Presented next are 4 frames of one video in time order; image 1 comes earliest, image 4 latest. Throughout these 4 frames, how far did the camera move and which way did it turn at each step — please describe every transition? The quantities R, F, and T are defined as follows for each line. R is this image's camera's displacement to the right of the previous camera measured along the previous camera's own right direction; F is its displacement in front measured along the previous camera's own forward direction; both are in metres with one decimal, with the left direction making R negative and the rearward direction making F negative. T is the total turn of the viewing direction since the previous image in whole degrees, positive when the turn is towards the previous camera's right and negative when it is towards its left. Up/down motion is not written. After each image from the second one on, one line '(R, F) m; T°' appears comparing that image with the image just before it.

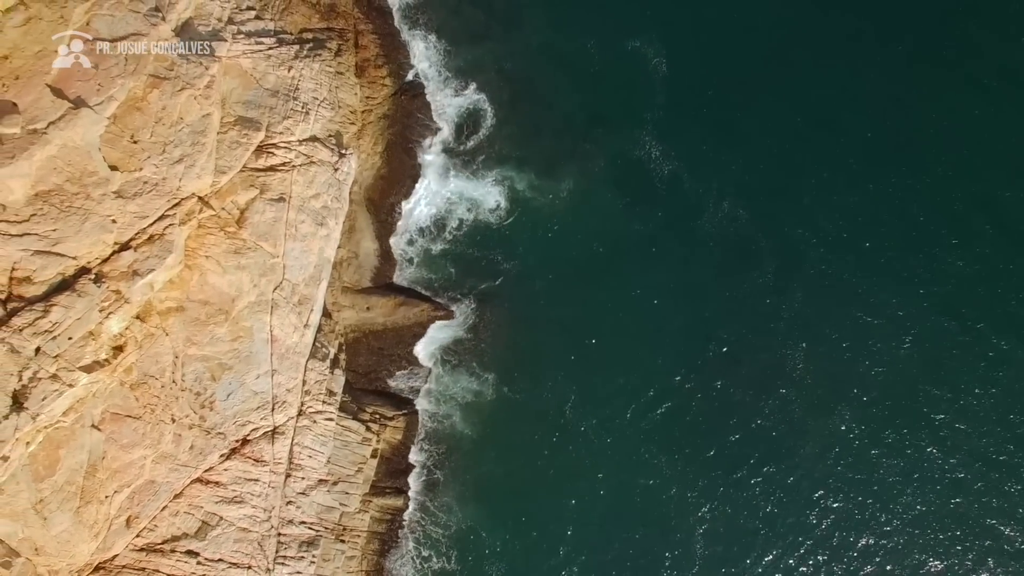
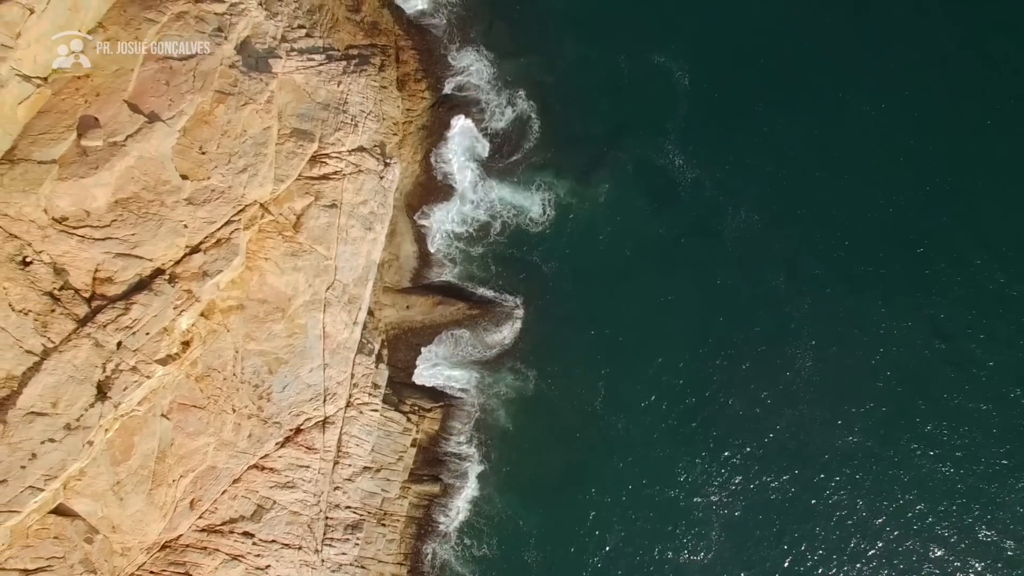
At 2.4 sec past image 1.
(-1.7, -2.3) m; 0°
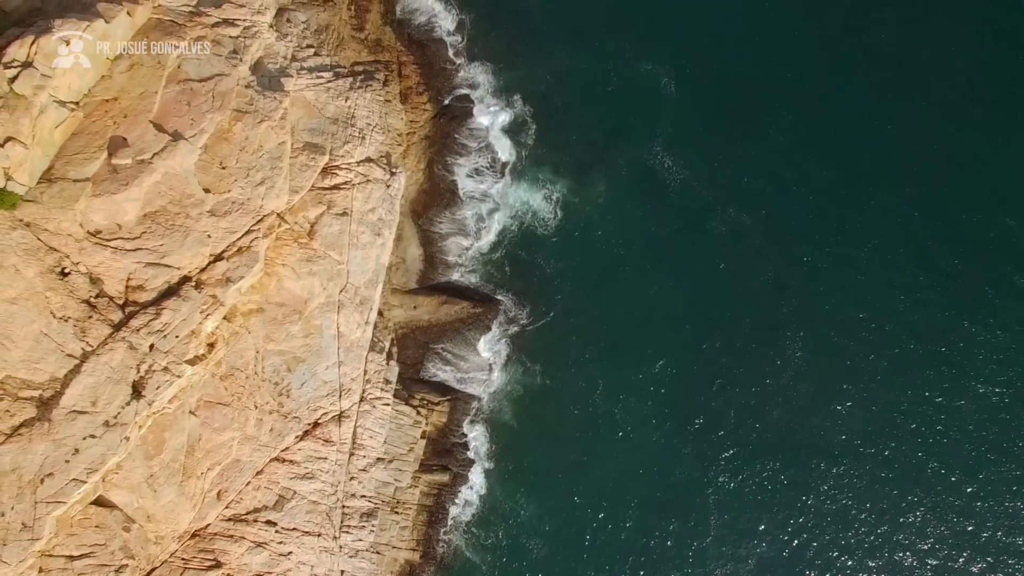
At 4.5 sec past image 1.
(-0.1, -2.2) m; 0°
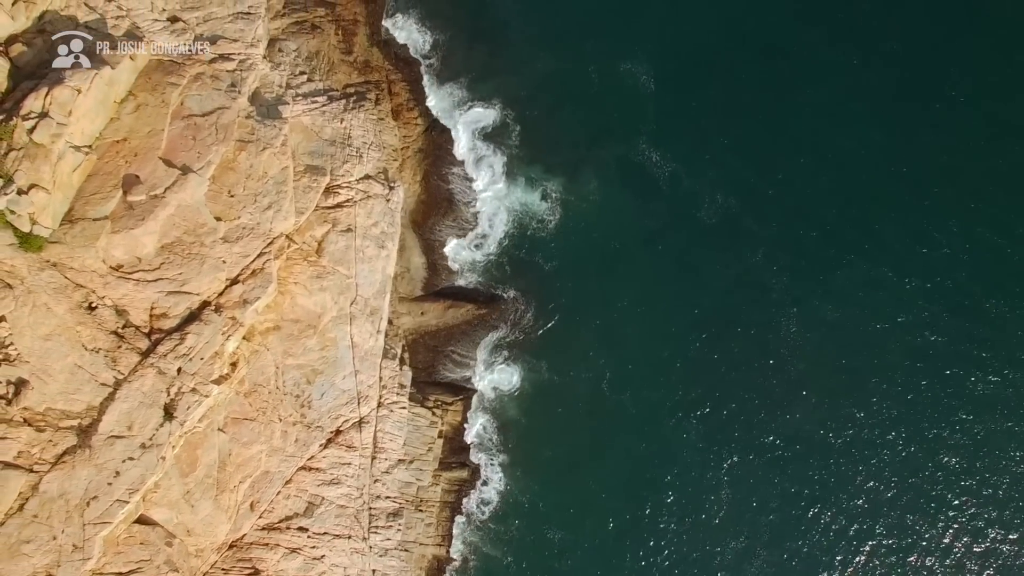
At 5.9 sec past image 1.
(0.0, -1.7) m; 0°
